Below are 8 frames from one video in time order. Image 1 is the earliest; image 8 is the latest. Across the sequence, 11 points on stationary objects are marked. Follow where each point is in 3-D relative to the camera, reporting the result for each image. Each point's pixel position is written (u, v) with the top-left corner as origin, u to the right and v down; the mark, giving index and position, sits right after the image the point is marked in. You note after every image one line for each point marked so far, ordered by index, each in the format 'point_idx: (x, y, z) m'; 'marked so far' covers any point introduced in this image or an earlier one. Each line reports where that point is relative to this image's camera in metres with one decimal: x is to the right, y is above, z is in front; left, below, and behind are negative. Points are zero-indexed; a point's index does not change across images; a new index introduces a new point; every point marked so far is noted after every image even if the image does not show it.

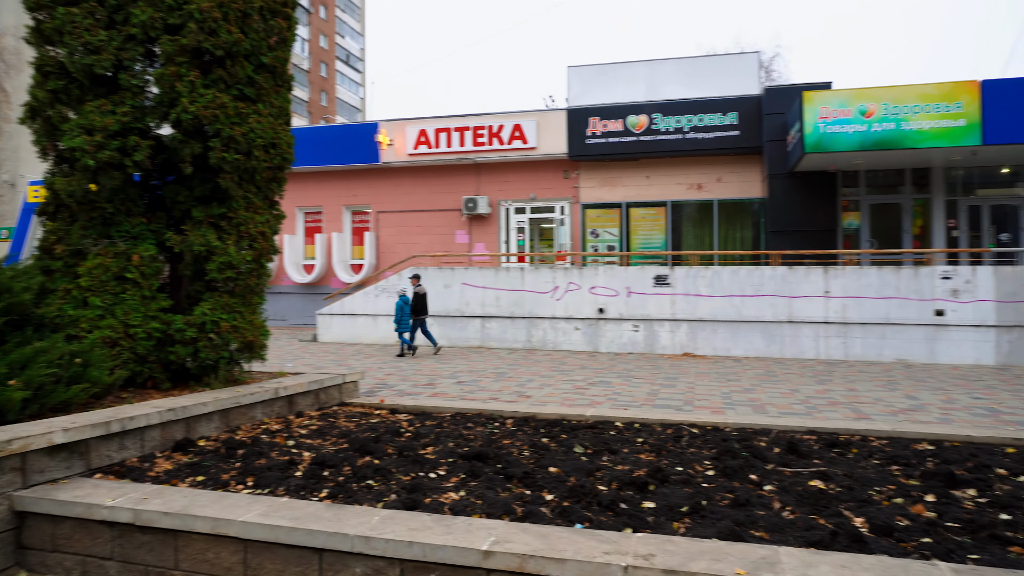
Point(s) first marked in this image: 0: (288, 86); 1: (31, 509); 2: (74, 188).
0: (-2.3, +2.1, +7.4) m
1: (-2.8, -1.3, +4.2) m
2: (-3.8, +0.9, +6.3) m
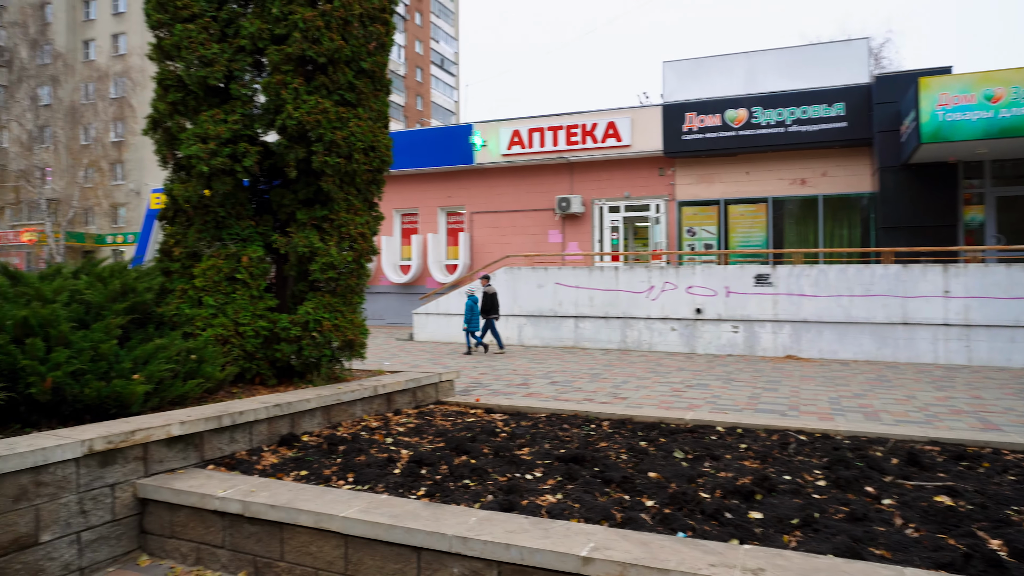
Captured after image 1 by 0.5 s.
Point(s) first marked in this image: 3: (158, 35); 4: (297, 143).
0: (-1.3, +2.1, +7.6) m
1: (-2.2, -1.3, +4.5) m
2: (-3.0, +0.9, +6.7) m
3: (-3.3, +2.4, +6.8) m
4: (-2.0, +1.4, +6.9) m
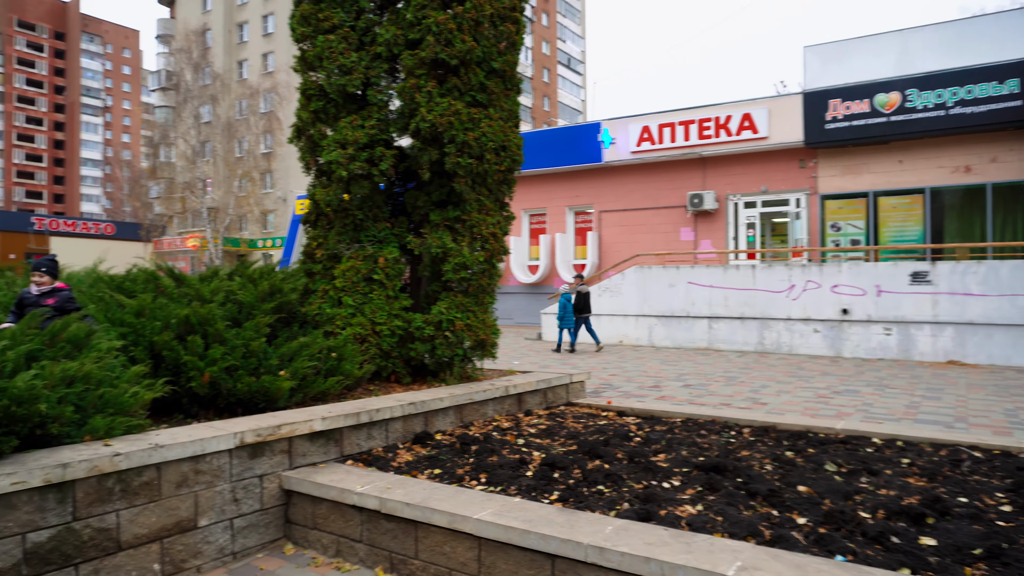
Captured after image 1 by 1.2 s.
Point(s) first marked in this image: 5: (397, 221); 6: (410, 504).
0: (0.0, +2.1, +7.6) m
1: (-1.4, -1.3, +4.7) m
2: (-1.7, +0.9, +7.0) m
3: (-2.1, +2.4, +7.1) m
4: (-0.8, +1.4, +7.0) m
5: (-1.2, +0.7, +7.4) m
6: (-0.6, -1.2, +4.0) m
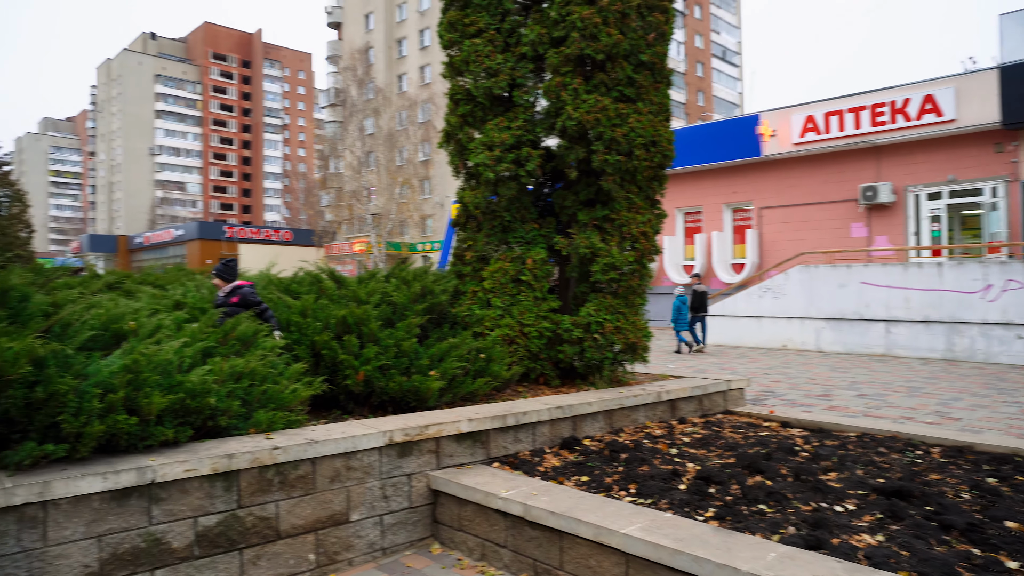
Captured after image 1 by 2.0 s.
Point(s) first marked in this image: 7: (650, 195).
0: (+1.5, +2.1, +7.2) m
1: (-0.4, -1.3, +4.7) m
2: (-0.3, +0.9, +7.0) m
3: (-0.6, +2.3, +7.2) m
4: (+0.6, +1.4, +6.8) m
5: (+0.3, +0.7, +7.3) m
6: (+0.2, -1.2, +3.9) m
7: (+1.4, +0.9, +7.1) m
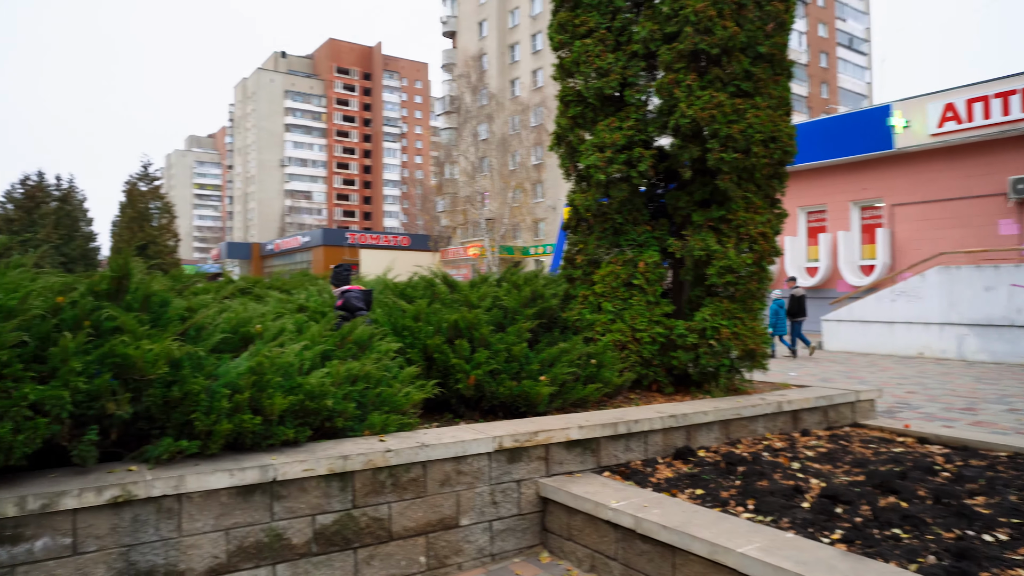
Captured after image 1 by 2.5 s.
0: (+2.6, +2.0, +6.8) m
1: (+0.3, -1.3, +4.6) m
2: (+0.7, +0.8, +6.9) m
3: (+0.5, +2.3, +7.2) m
4: (+1.6, +1.3, +6.6) m
5: (+1.4, +0.6, +7.1) m
6: (+0.8, -1.2, +3.7) m
7: (+2.4, +0.9, +6.8) m
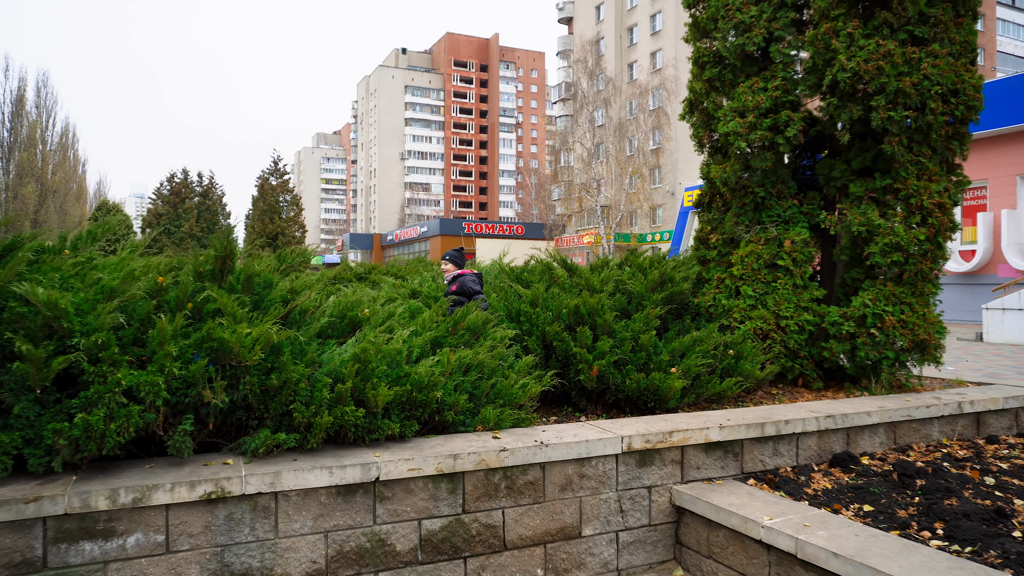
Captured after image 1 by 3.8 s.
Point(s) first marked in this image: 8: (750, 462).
0: (+3.6, +2.2, +5.8) m
1: (+1.0, -1.2, +4.0) m
2: (+1.8, +1.0, +6.2) m
3: (+1.6, +2.5, +6.5) m
4: (+2.6, +1.5, +5.7) m
5: (+2.5, +0.8, +6.2) m
6: (+1.4, -1.1, +3.0) m
7: (+3.4, +1.0, +5.8) m
8: (+1.4, -1.0, +4.3) m
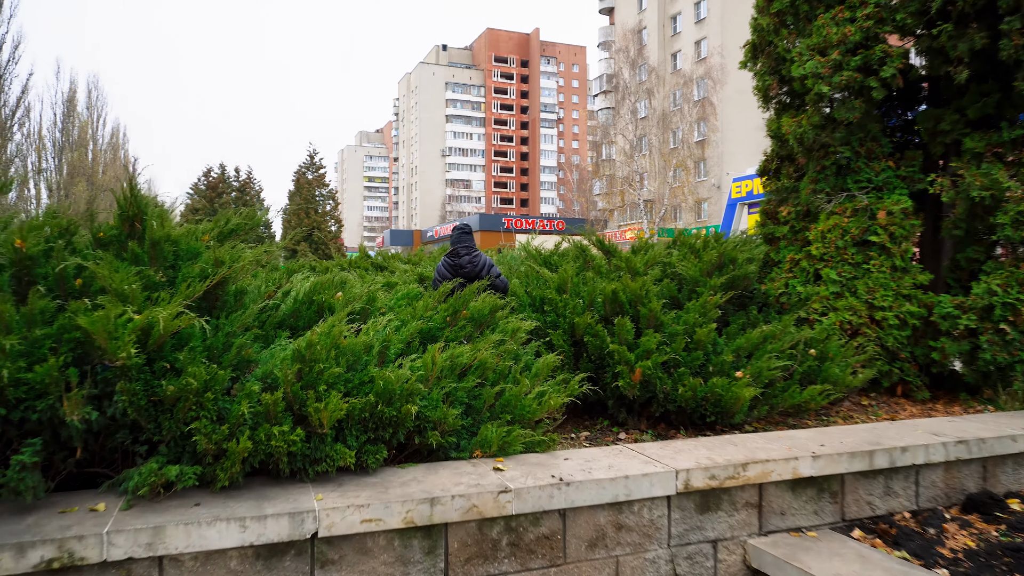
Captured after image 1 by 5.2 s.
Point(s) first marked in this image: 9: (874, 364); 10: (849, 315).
0: (+3.8, +2.3, +4.4) m
1: (+1.0, -1.1, +2.8) m
2: (+2.0, +1.1, +4.9) m
3: (+1.8, +2.6, +5.2) m
4: (+2.8, +1.6, +4.4) m
5: (+2.7, +0.9, +4.9) m
6: (+1.3, -1.0, +1.8) m
7: (+3.6, +1.1, +4.5) m
8: (+1.5, -0.9, +3.1) m
9: (+2.3, -0.5, +4.6) m
10: (+2.1, -0.2, +4.6) m
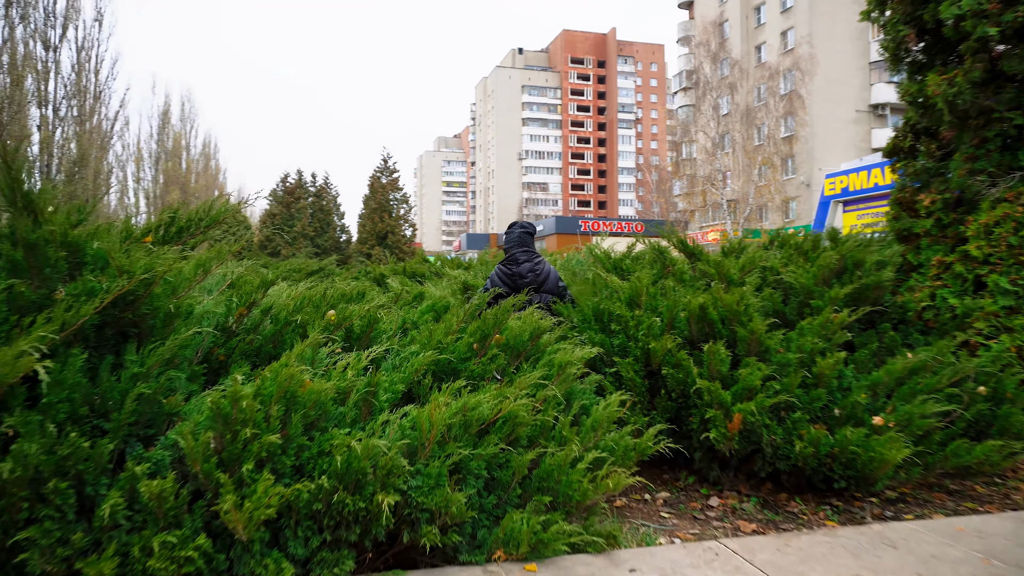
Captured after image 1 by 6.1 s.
0: (+4.0, +2.2, +3.0) m
1: (+1.1, -1.2, +1.7) m
2: (+2.3, +1.0, +3.7) m
3: (+2.1, +2.5, +4.0) m
4: (+3.0, +1.5, +3.1) m
5: (+3.0, +0.8, +3.7) m
6: (+1.3, -1.1, +0.7) m
7: (+3.8, +1.1, +3.1) m
8: (+1.6, -1.0, +2.0) m
9: (+2.5, -0.5, +3.4) m
10: (+2.4, -0.2, +3.4) m
